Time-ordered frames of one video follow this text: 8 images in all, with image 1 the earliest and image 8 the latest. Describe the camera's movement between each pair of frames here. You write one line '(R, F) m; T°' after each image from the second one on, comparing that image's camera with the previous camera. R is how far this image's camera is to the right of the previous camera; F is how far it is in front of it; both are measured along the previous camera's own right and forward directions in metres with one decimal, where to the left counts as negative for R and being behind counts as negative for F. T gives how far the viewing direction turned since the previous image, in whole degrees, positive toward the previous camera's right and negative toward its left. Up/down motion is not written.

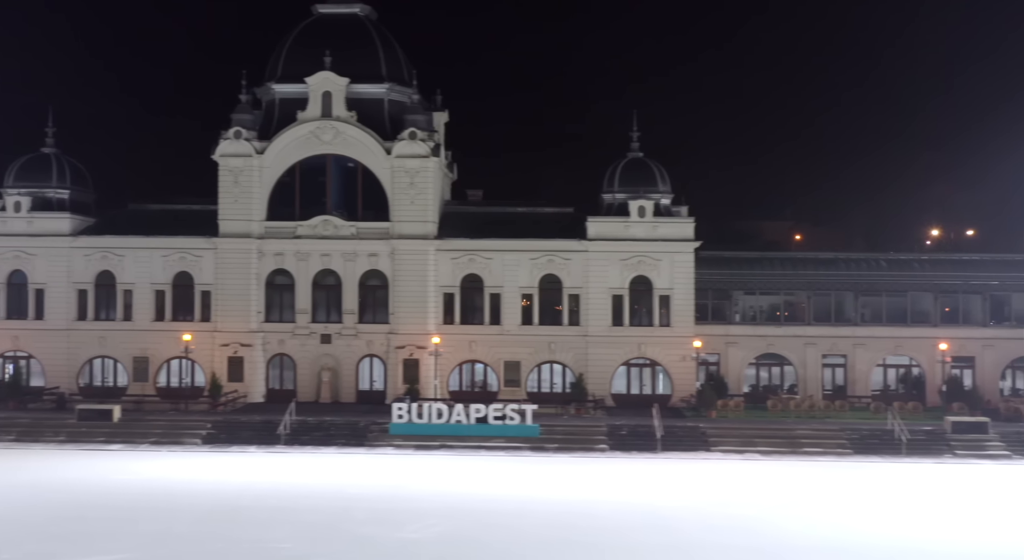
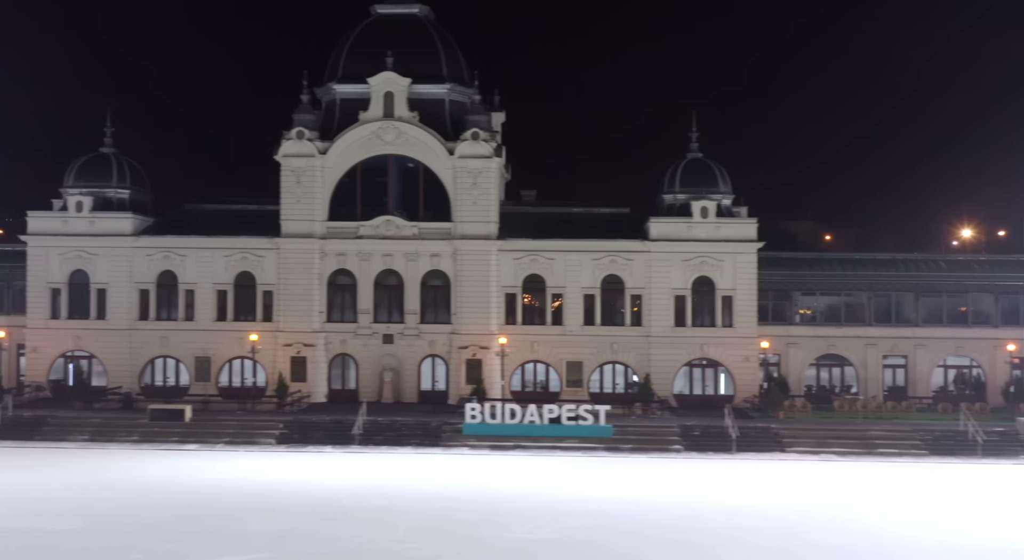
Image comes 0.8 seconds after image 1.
(-2.8, 0.0) m; 0°
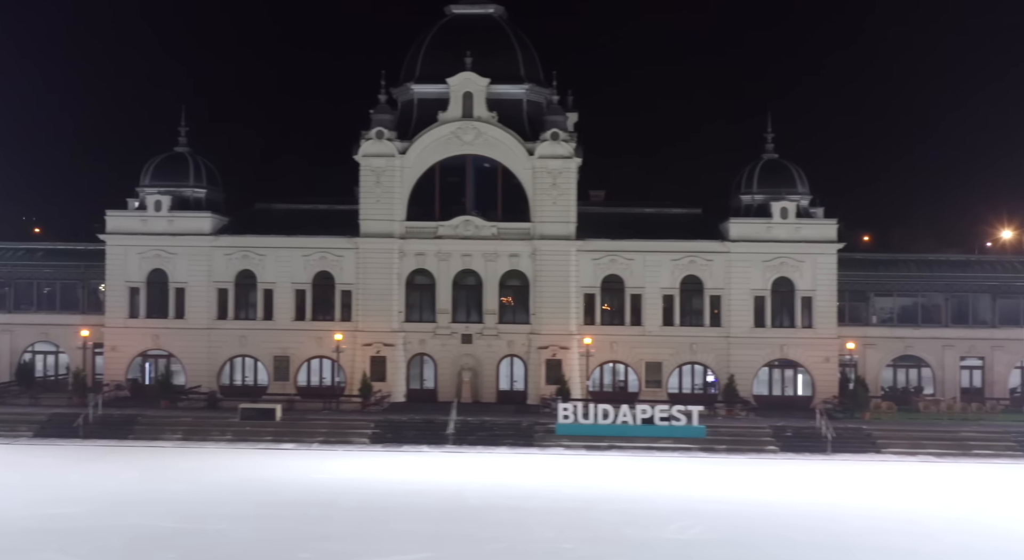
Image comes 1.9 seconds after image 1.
(-3.6, -0.1) m; 0°
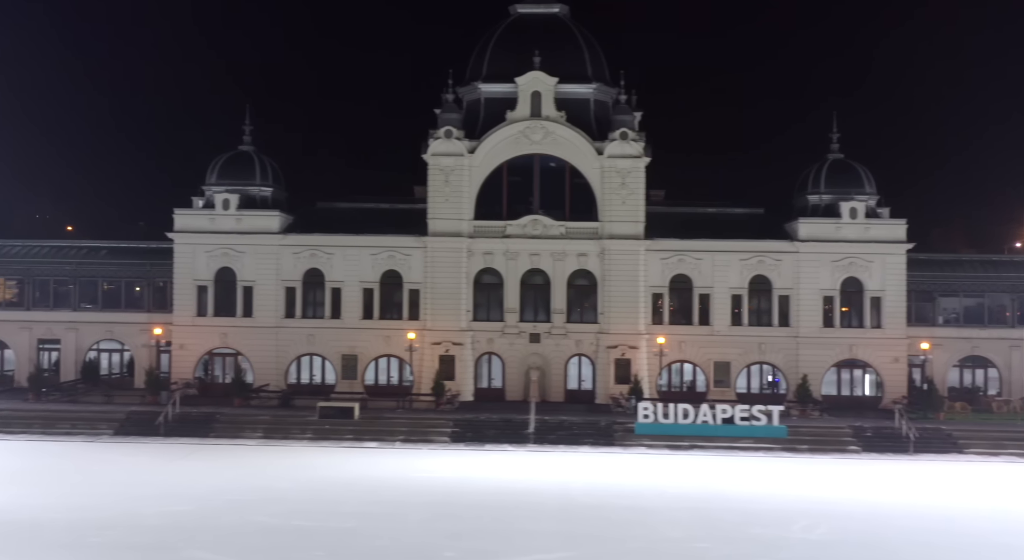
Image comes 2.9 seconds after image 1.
(-3.1, 0.0) m; 0°
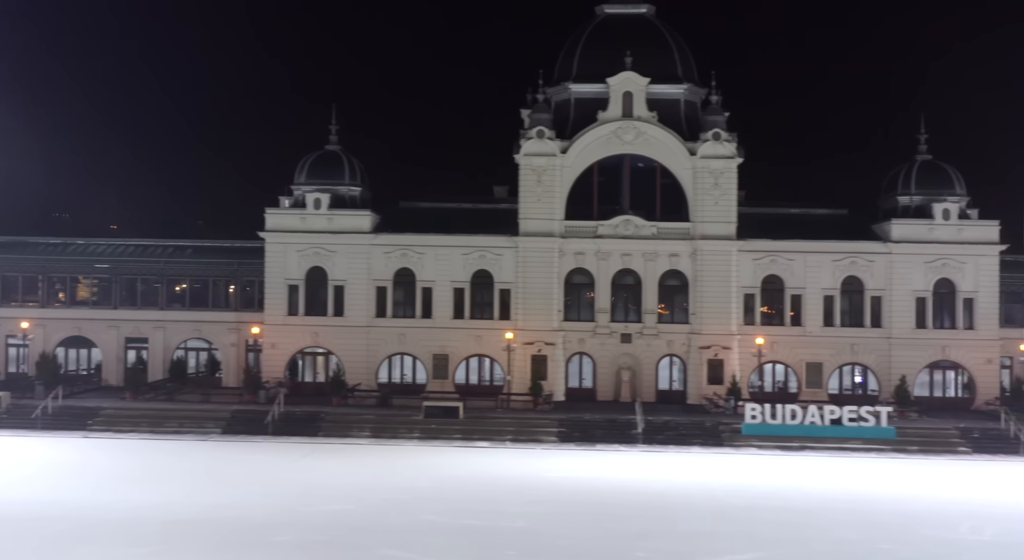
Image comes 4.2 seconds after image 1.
(-4.2, -0.1) m; 0°
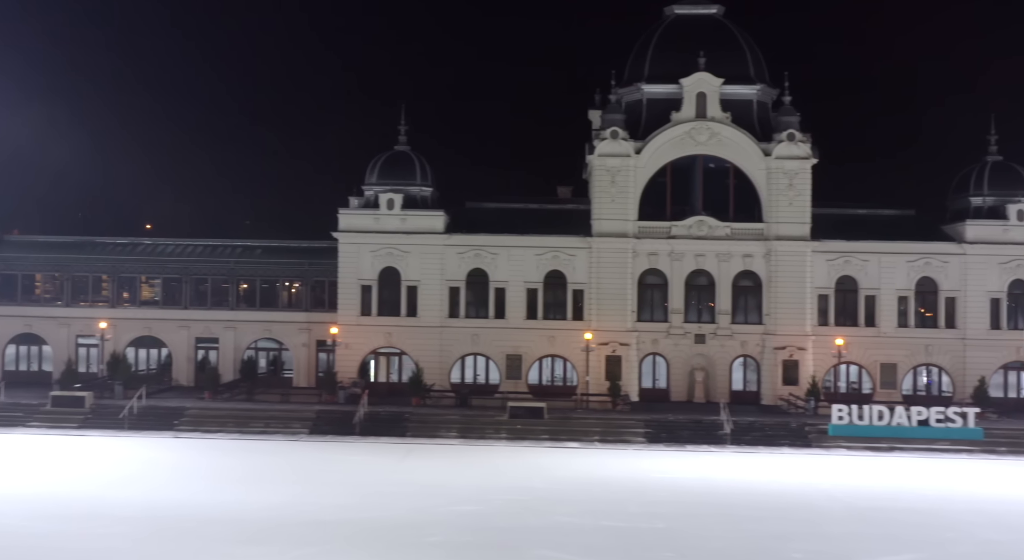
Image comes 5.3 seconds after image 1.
(-3.4, 0.0) m; 0°
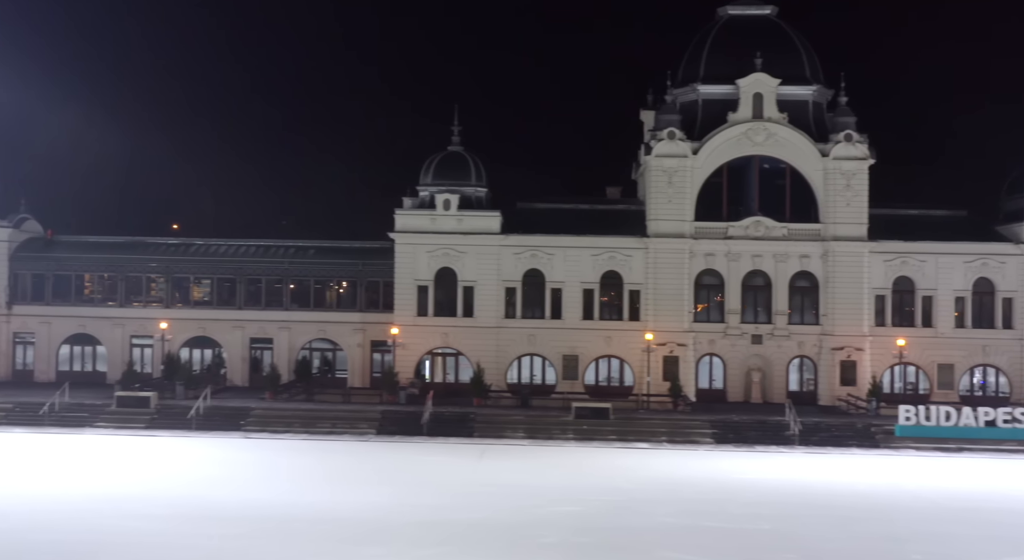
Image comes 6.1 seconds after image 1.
(-2.6, 0.0) m; 0°
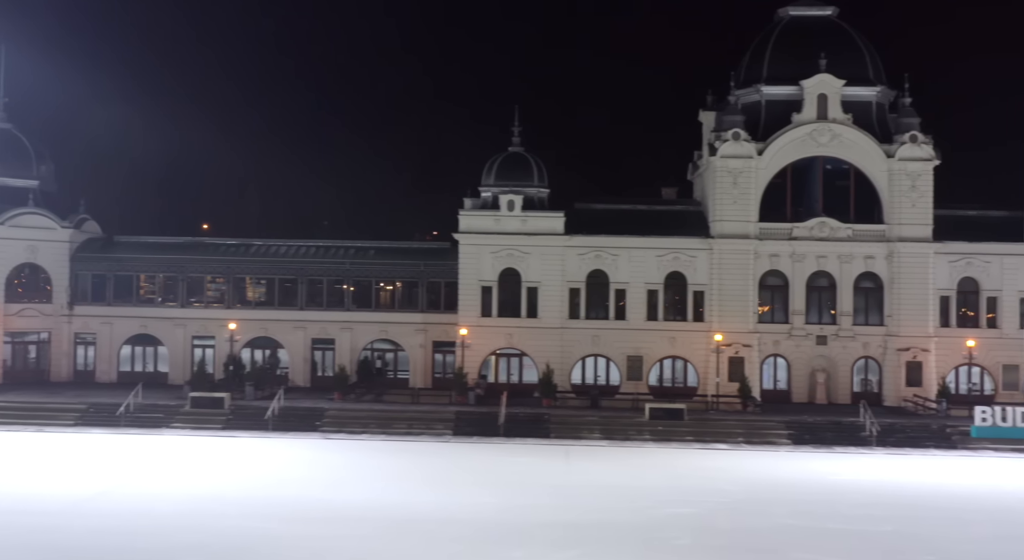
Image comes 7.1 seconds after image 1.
(-3.0, 0.0) m; 0°
